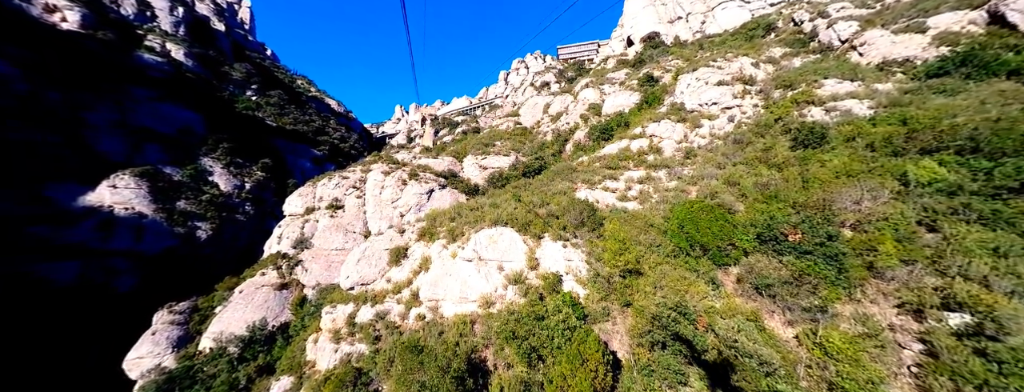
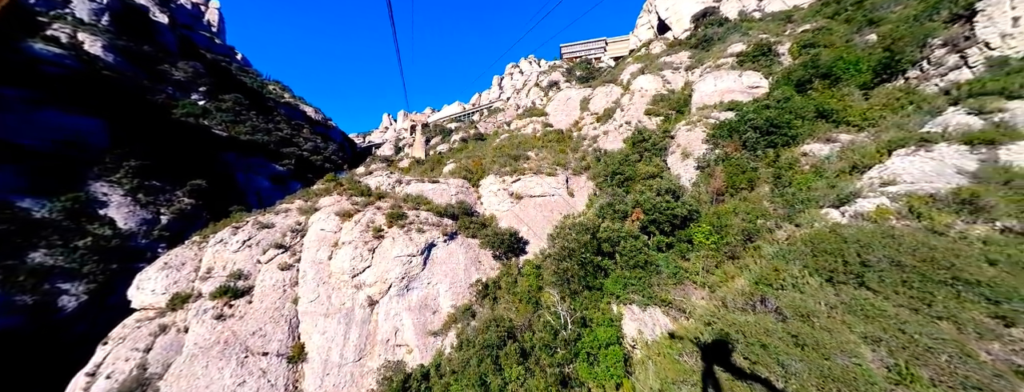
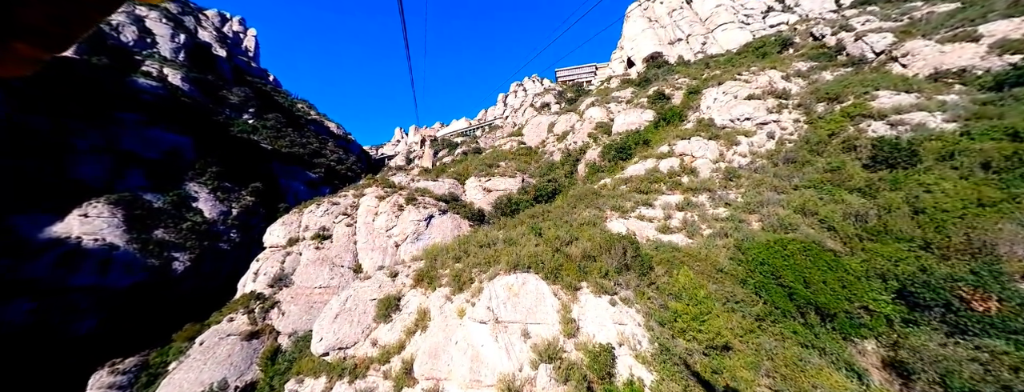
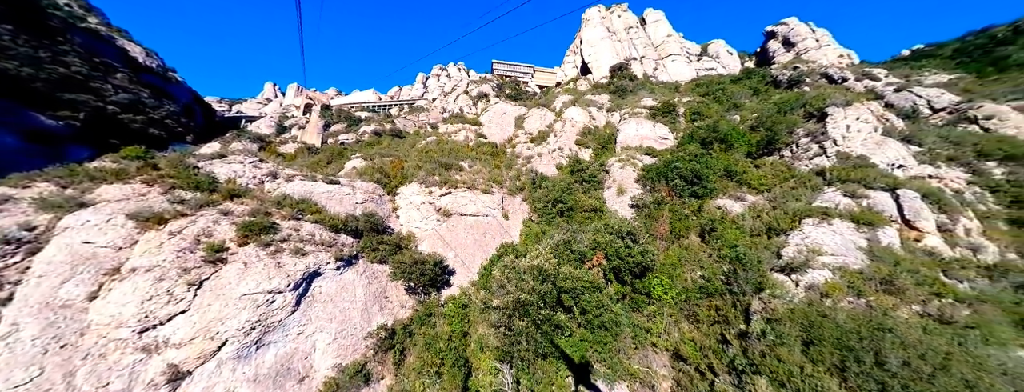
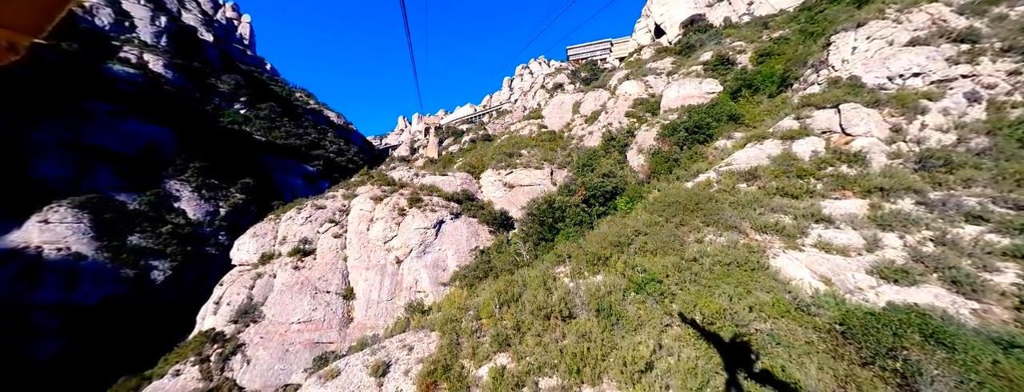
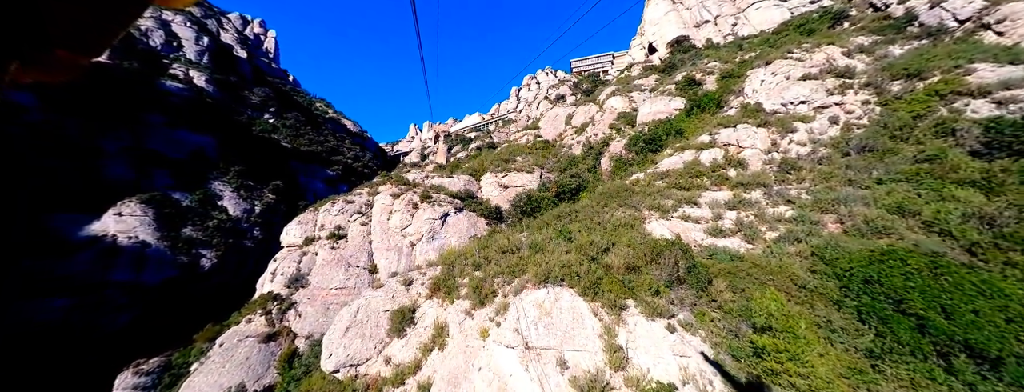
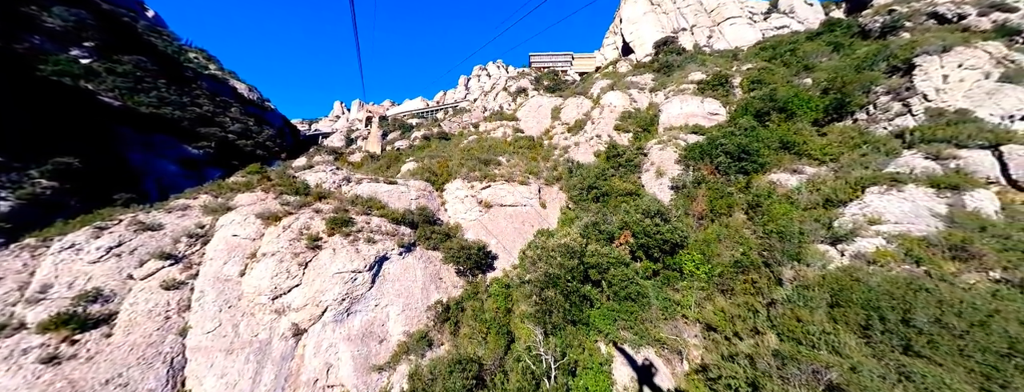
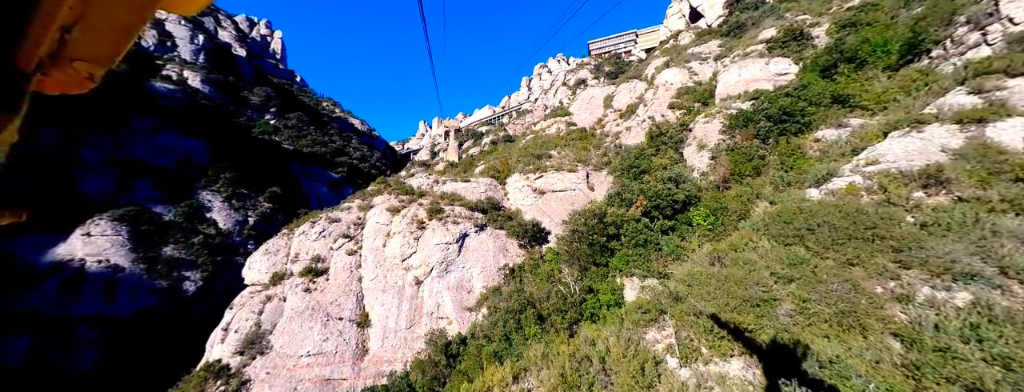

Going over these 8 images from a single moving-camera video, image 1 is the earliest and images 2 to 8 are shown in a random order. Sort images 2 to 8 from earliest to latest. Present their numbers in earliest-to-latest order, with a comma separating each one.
3, 6, 5, 8, 2, 7, 4
